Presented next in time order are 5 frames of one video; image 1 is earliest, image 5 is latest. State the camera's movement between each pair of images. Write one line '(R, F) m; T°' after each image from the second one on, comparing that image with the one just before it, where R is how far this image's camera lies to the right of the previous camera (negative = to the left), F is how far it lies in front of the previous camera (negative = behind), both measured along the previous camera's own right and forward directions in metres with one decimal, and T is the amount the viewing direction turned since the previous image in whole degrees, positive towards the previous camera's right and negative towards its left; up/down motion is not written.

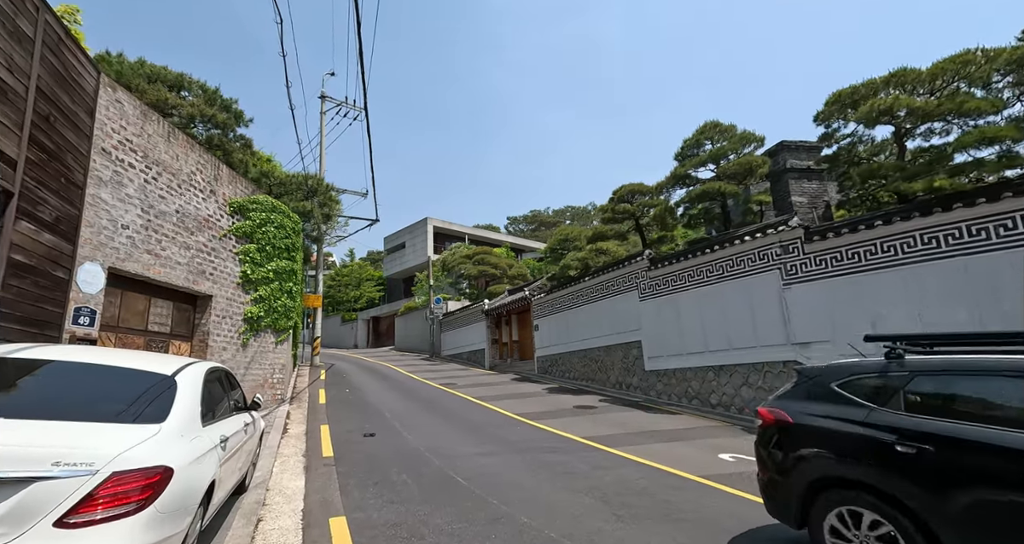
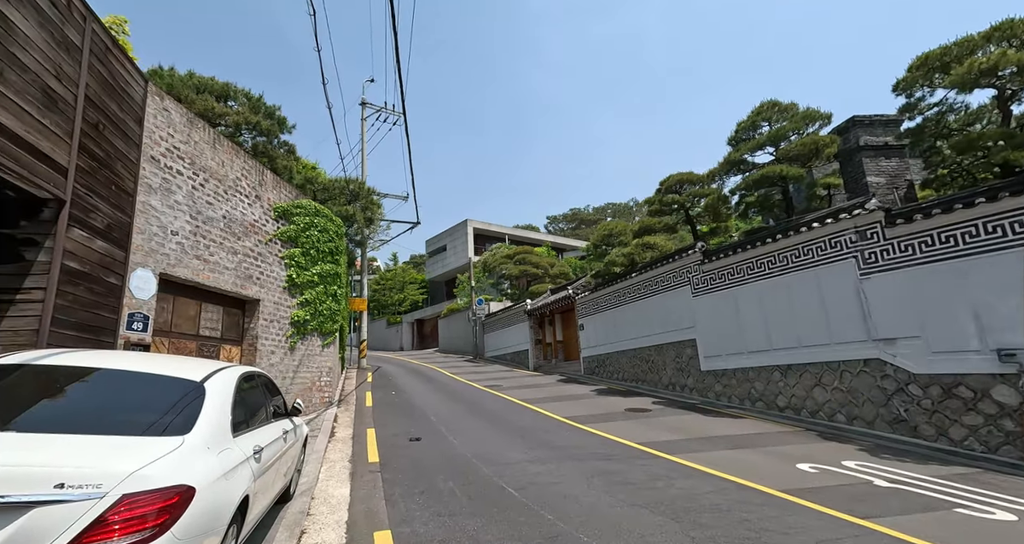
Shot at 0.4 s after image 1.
(-0.1, +0.4) m; -5°
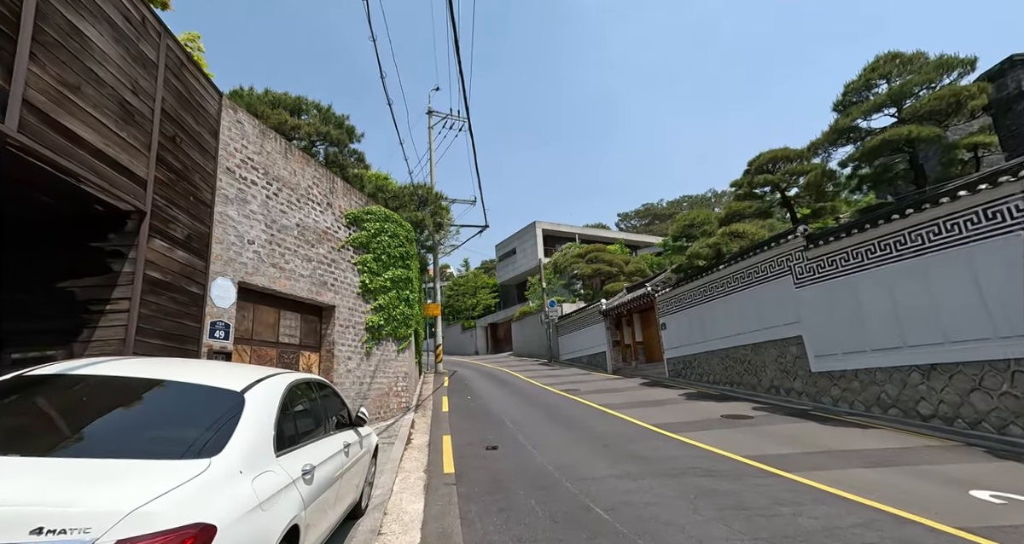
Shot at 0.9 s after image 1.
(-0.1, +0.6) m; -9°
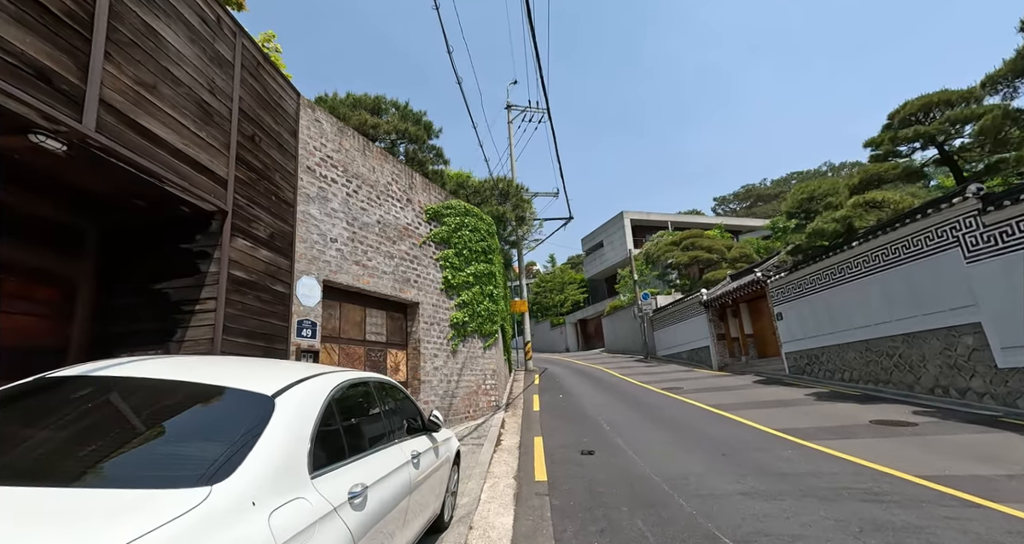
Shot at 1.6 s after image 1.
(0.0, +0.7) m; -11°
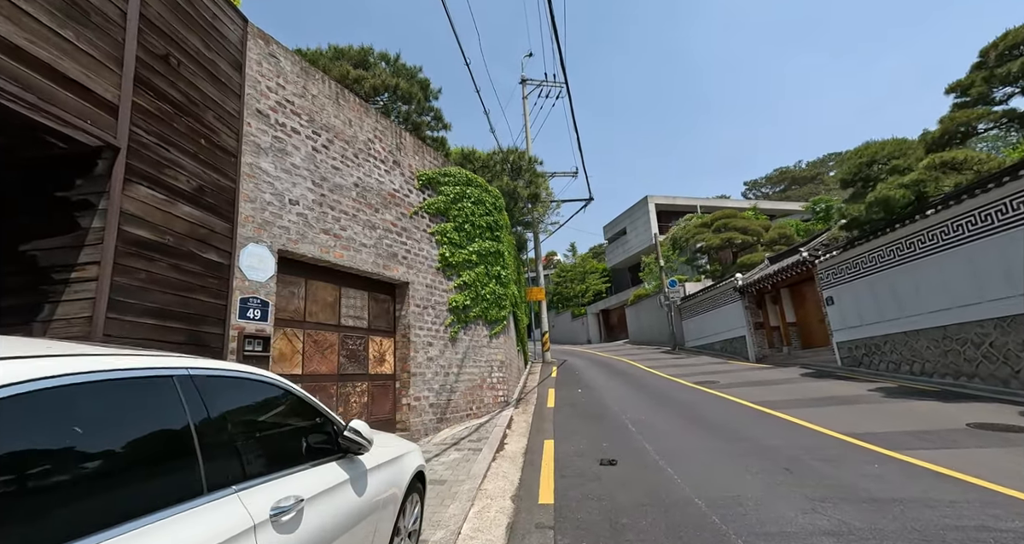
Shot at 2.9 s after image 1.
(+0.3, +1.4) m; -3°
